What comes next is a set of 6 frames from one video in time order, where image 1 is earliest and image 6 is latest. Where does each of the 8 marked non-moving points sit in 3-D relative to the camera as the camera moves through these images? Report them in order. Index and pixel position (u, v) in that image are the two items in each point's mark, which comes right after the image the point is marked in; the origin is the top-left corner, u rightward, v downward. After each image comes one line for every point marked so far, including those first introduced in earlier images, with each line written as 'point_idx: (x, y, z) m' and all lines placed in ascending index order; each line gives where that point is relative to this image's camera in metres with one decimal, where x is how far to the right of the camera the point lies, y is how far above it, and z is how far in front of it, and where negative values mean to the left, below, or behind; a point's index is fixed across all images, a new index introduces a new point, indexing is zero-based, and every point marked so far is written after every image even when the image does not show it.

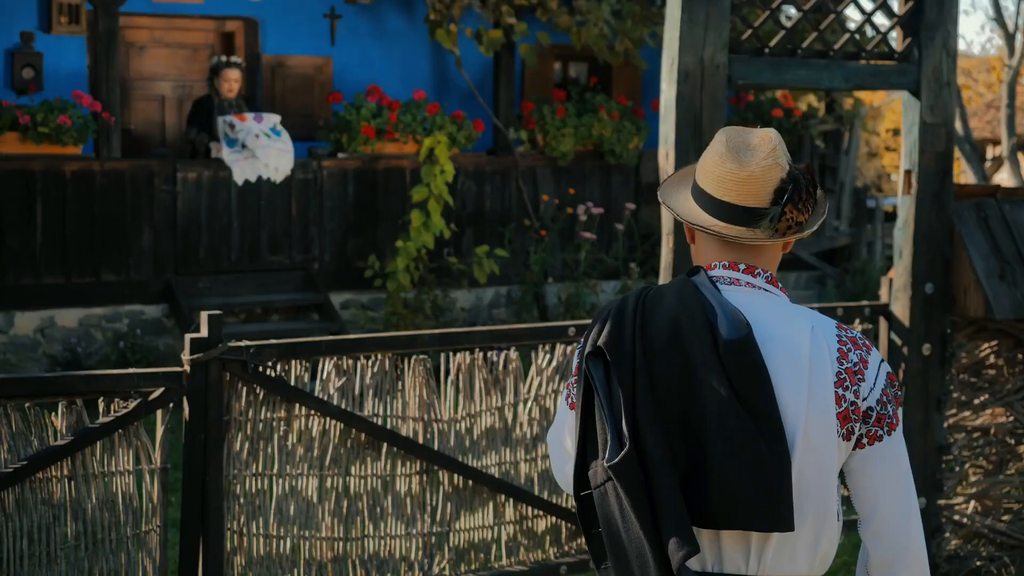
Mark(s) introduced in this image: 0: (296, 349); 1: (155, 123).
0: (-0.6, -0.2, +4.5) m
1: (-2.3, +1.1, +10.6) m
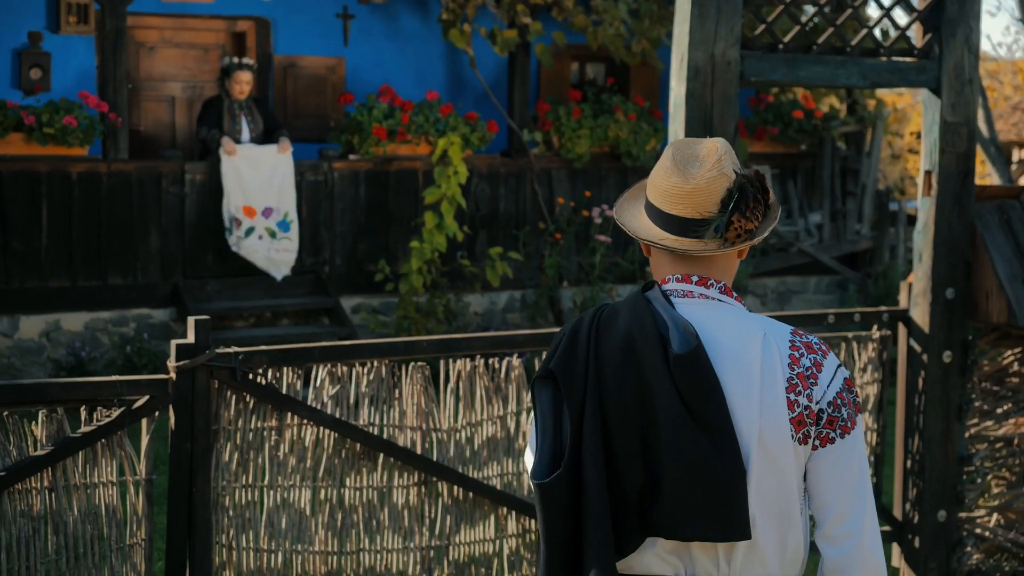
0: (-0.6, -0.2, +4.3) m
1: (-2.2, +1.0, +10.4) m
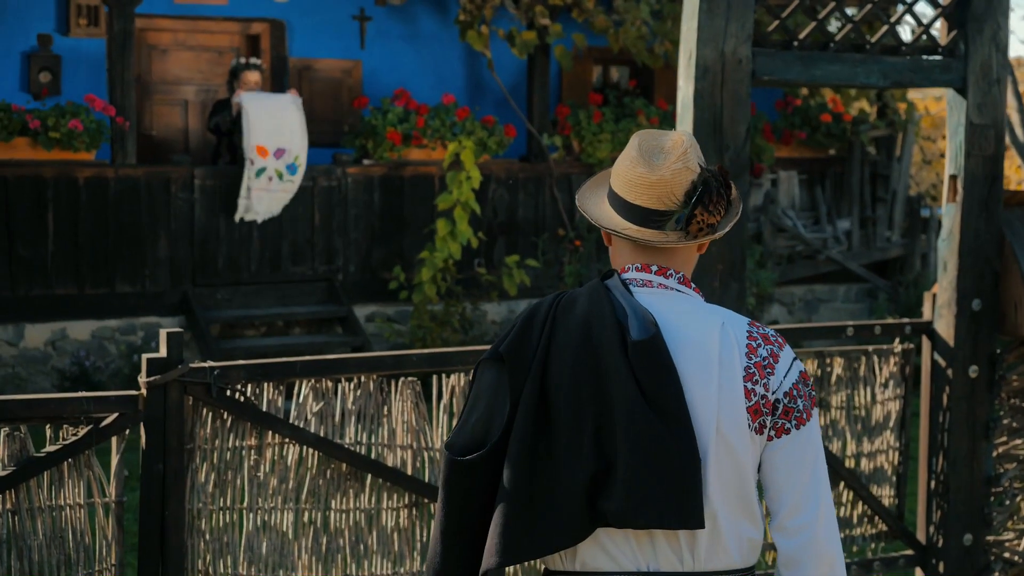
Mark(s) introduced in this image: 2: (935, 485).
0: (-0.6, -0.2, +4.0) m
1: (-2.1, +1.0, +10.2) m
2: (+1.4, -0.6, +5.3) m
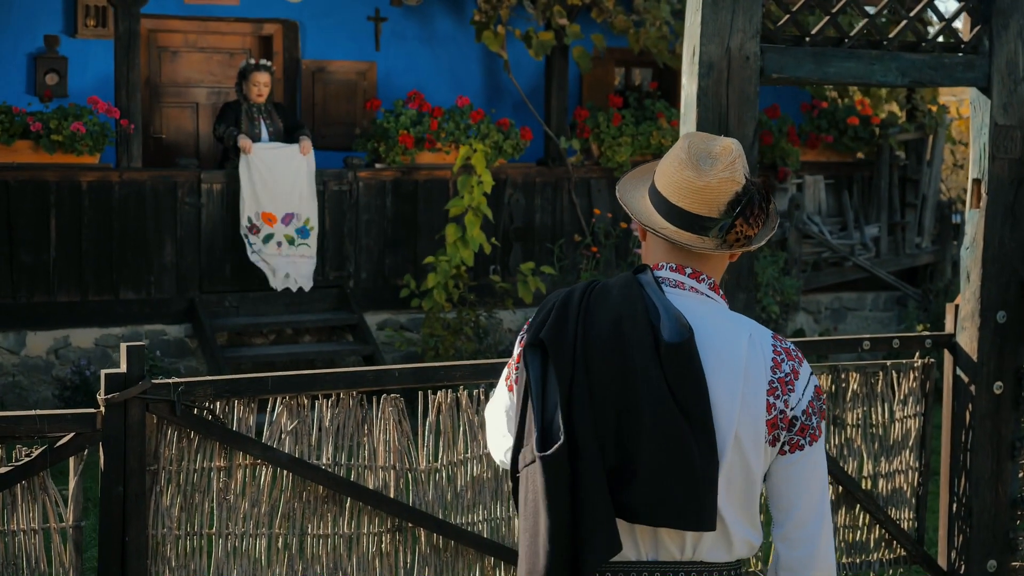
0: (-0.6, -0.2, +3.8) m
1: (-2.0, +1.0, +10.0) m
2: (+1.3, -0.7, +5.0) m
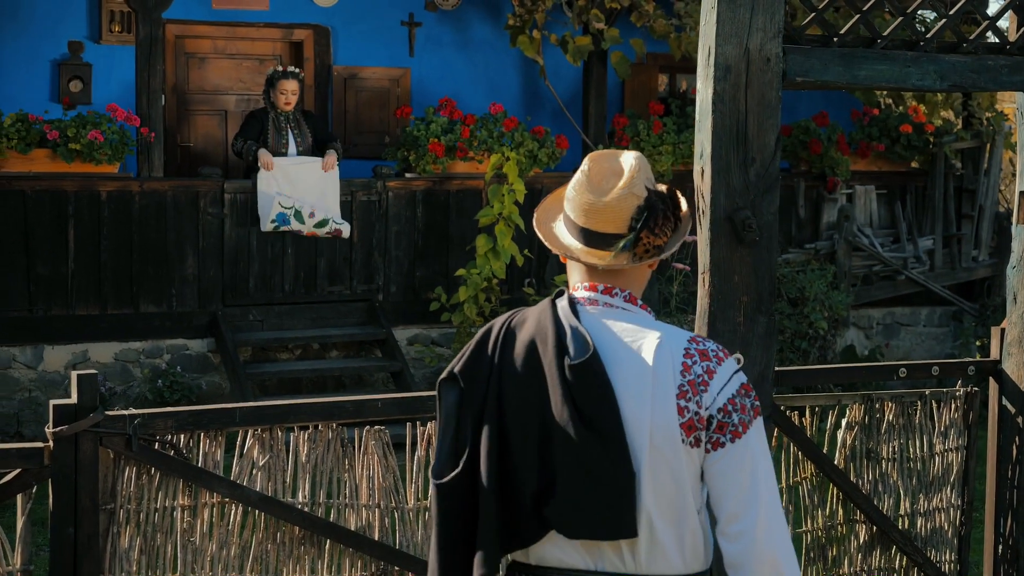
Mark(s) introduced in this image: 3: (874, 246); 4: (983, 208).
0: (-0.7, -0.3, +3.5) m
1: (-1.7, +0.9, +9.8) m
2: (+1.4, -0.7, +4.6) m
3: (+2.2, +0.3, +10.0) m
4: (+3.0, +0.5, +10.6) m
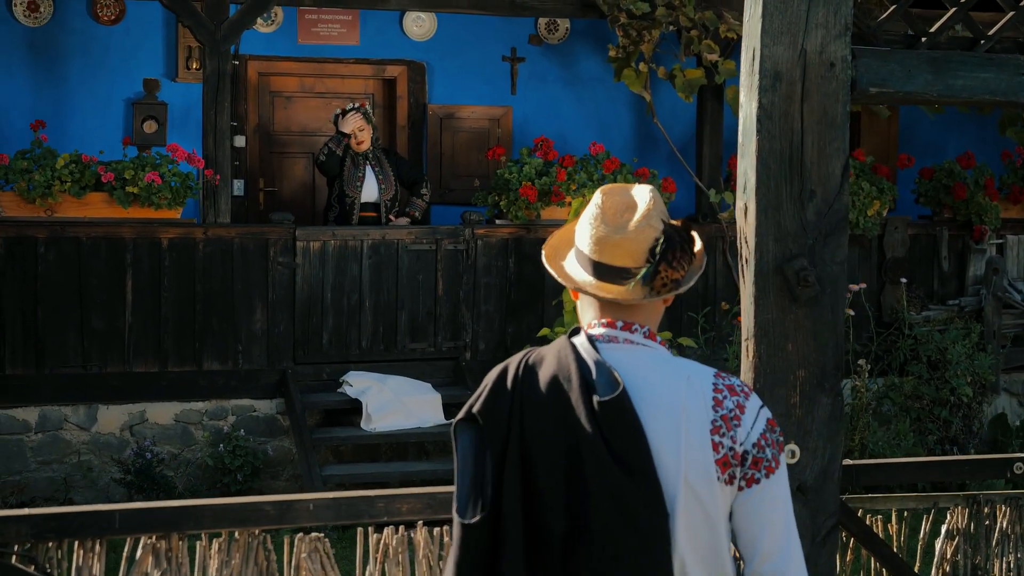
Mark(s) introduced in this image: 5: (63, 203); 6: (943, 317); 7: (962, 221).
0: (-0.7, -0.4, +2.7) m
1: (-1.2, +0.6, +9.1) m
2: (+1.4, -0.9, +3.6) m
3: (+2.8, -0.1, +9.0) m
4: (+3.7, +0.2, +9.4) m
5: (-2.0, +0.4, +7.4) m
6: (+2.3, -0.2, +8.7) m
7: (+2.5, +0.4, +9.0) m
